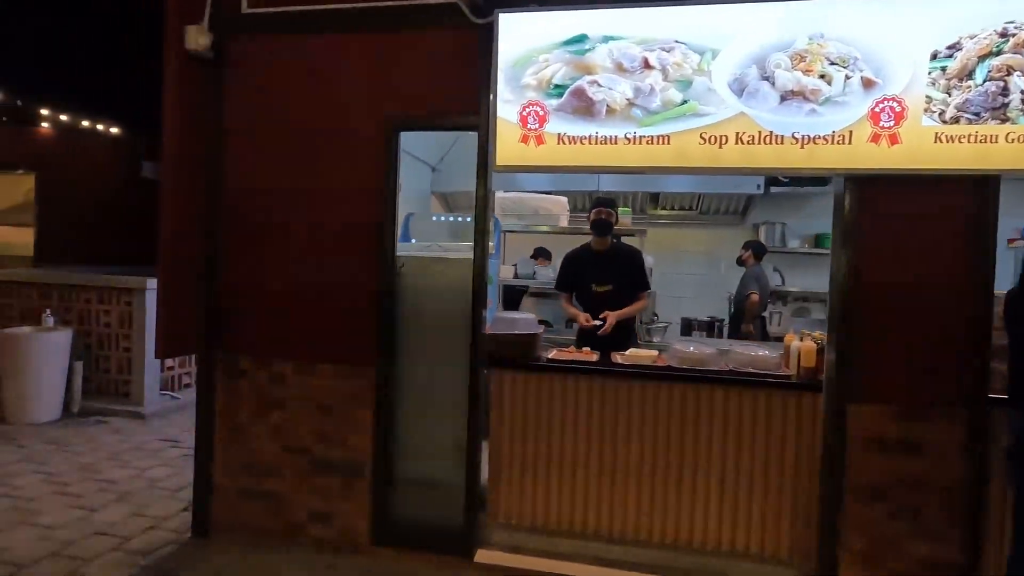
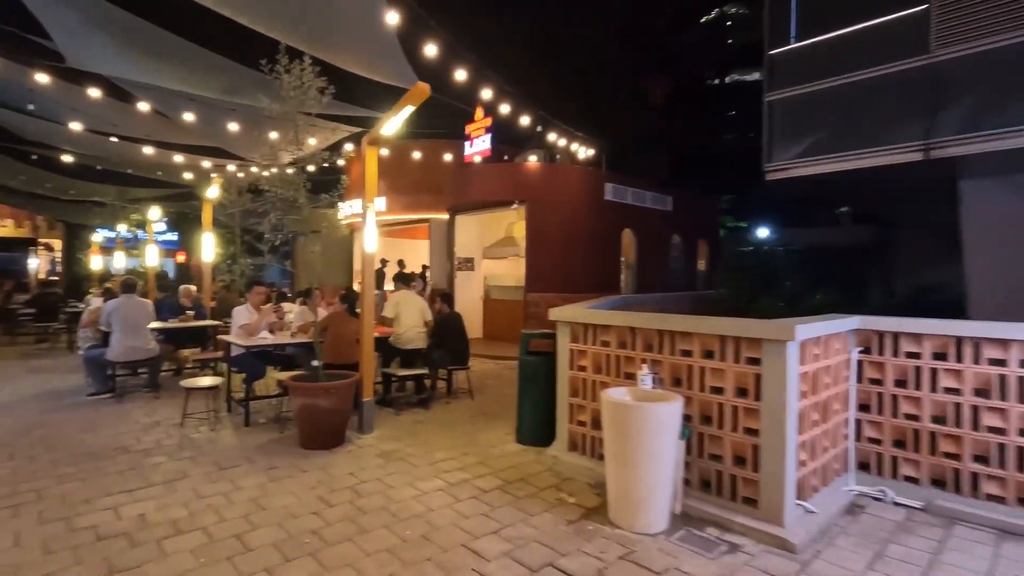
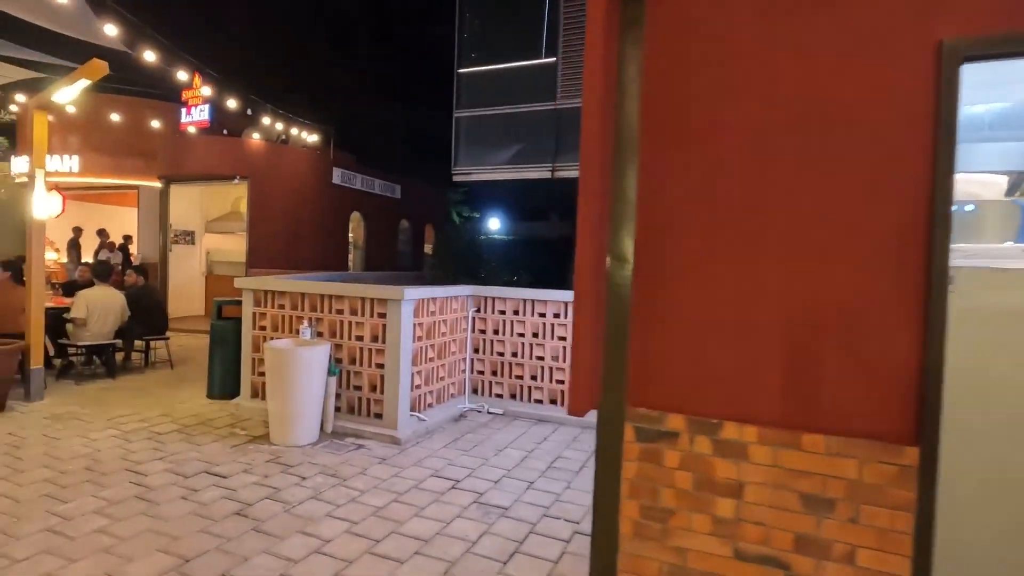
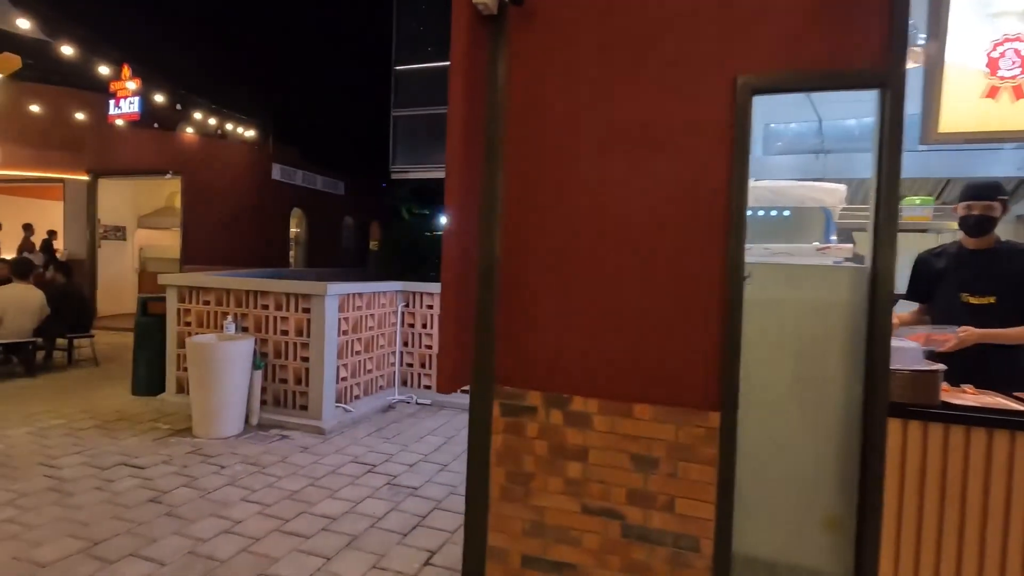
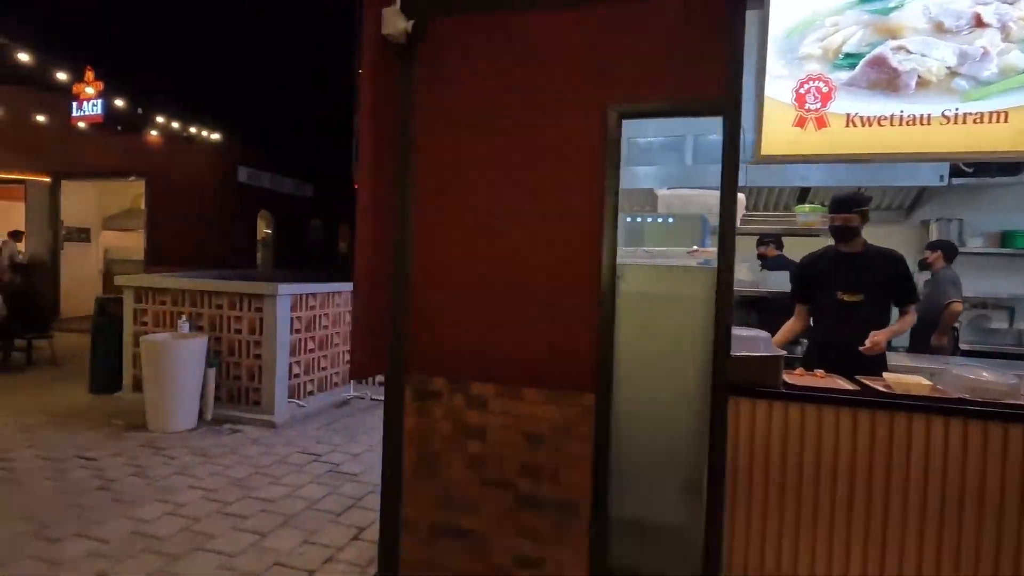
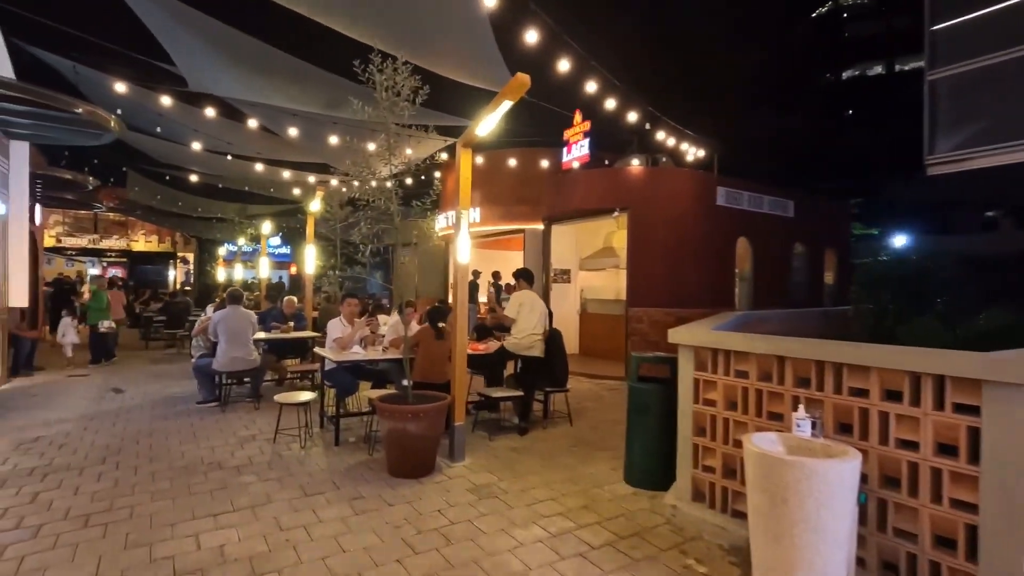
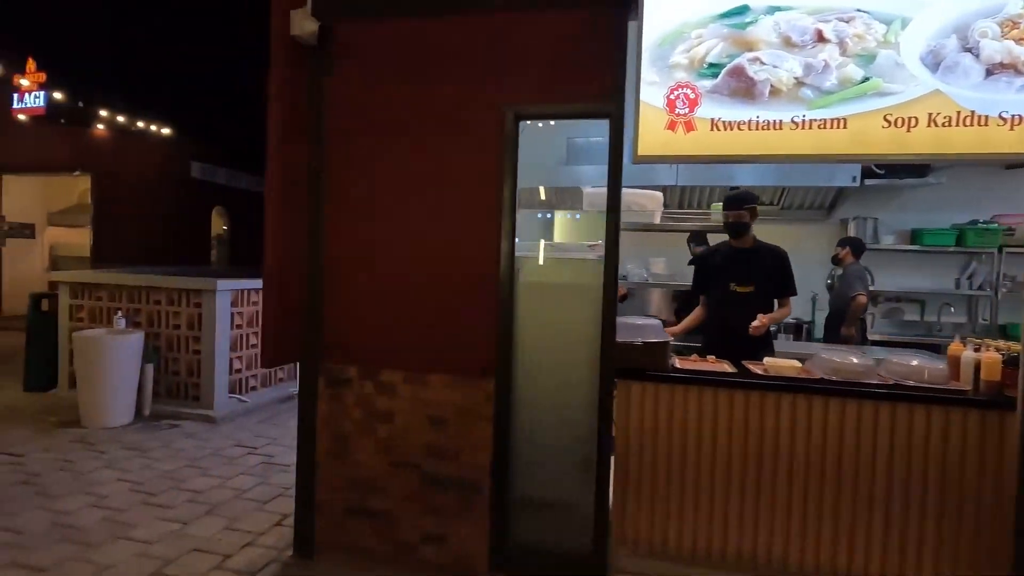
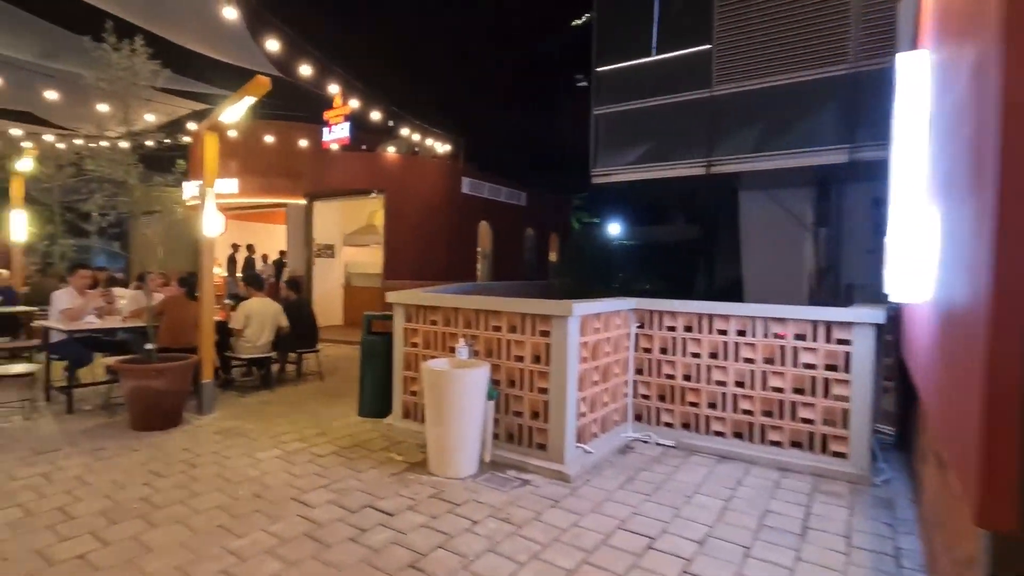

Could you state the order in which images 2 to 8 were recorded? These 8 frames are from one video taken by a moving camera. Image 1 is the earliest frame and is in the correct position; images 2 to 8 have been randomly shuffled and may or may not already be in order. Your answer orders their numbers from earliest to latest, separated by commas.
7, 5, 4, 3, 8, 2, 6
